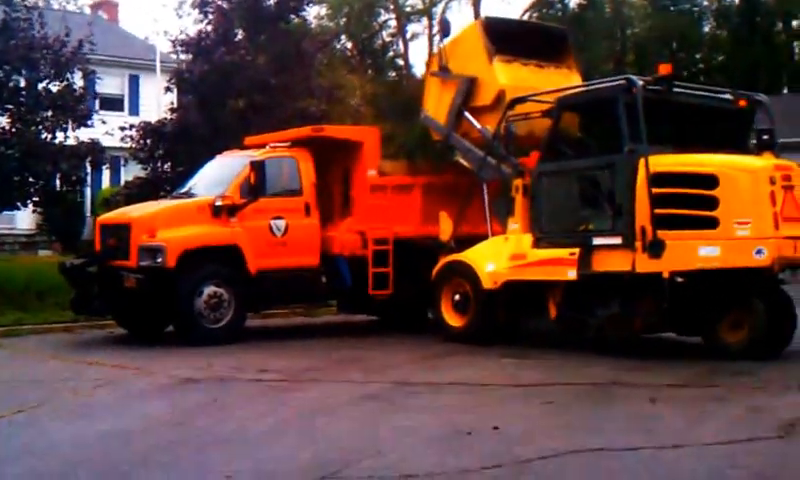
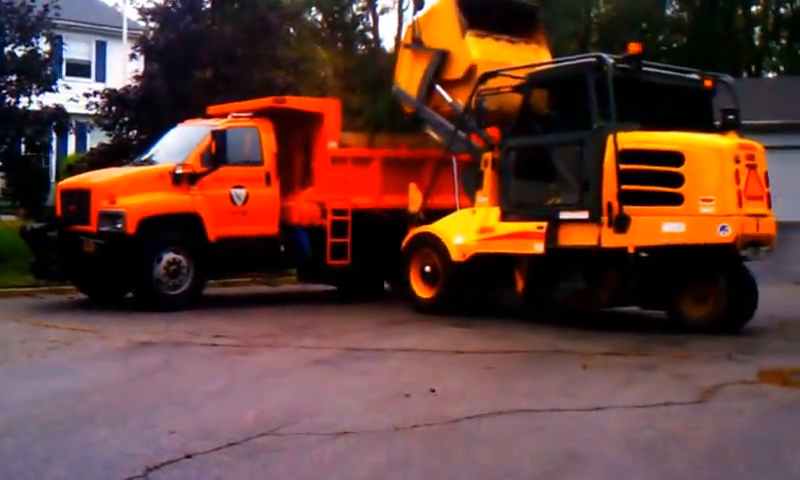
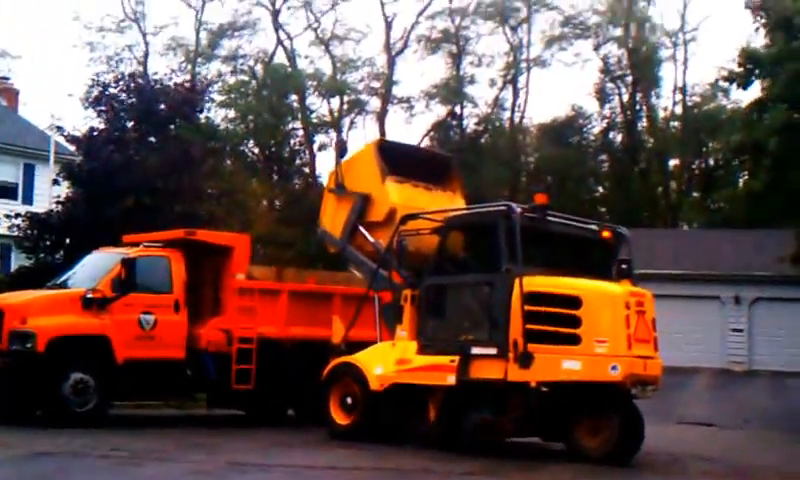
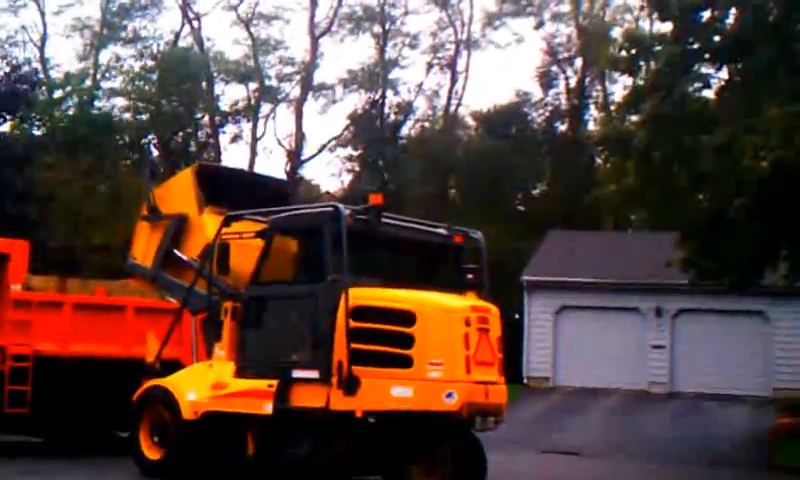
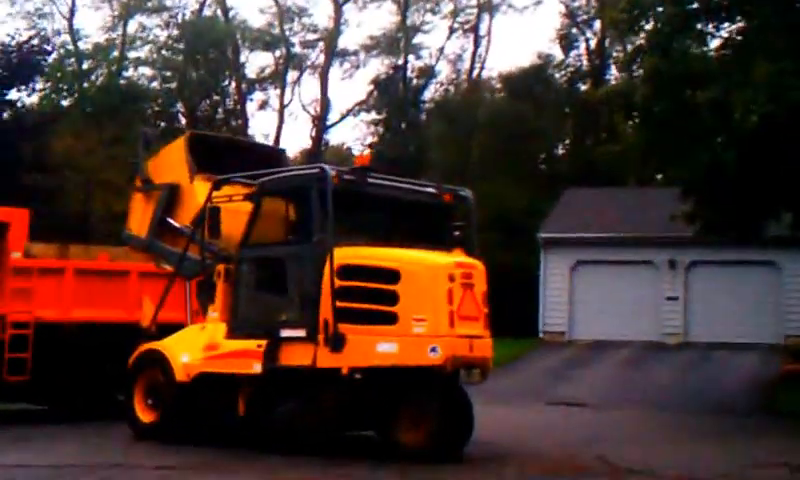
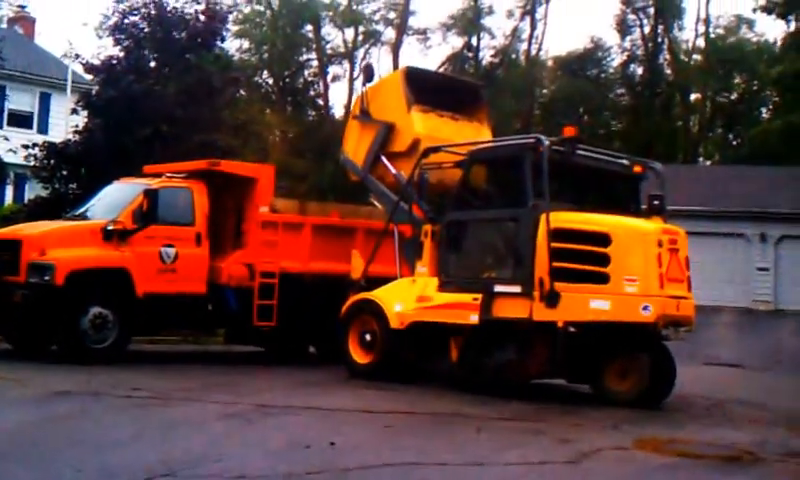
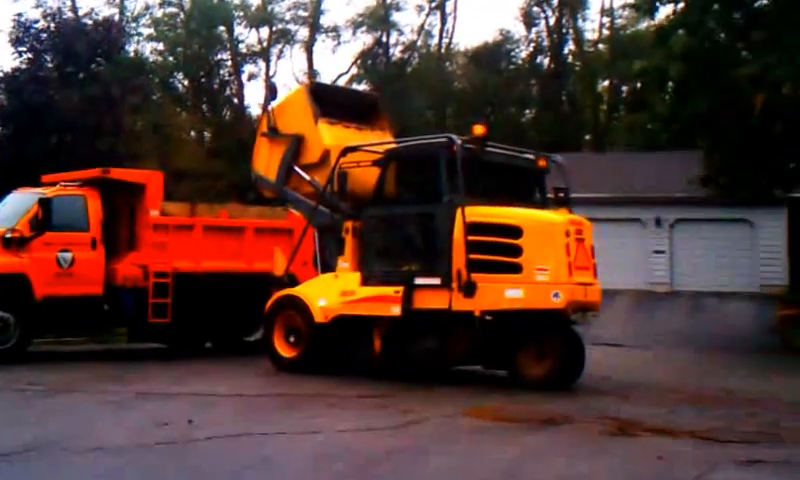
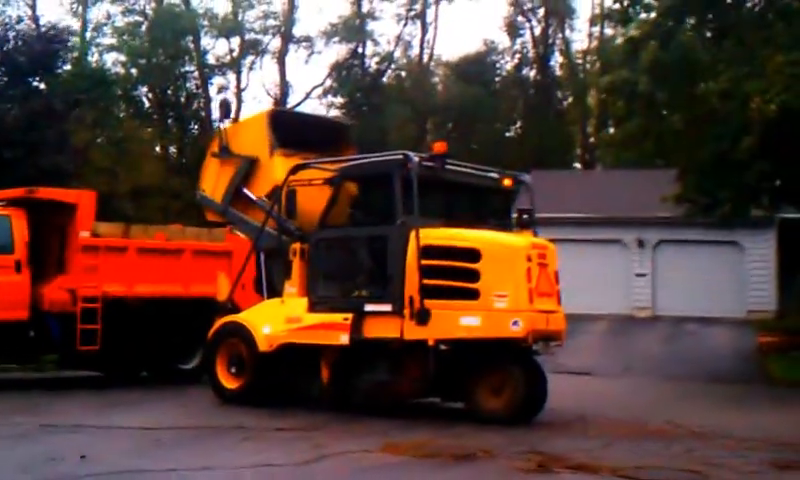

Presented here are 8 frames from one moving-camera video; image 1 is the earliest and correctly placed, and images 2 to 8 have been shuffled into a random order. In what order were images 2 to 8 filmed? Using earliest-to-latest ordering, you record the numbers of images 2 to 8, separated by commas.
2, 6, 3, 7, 8, 4, 5
